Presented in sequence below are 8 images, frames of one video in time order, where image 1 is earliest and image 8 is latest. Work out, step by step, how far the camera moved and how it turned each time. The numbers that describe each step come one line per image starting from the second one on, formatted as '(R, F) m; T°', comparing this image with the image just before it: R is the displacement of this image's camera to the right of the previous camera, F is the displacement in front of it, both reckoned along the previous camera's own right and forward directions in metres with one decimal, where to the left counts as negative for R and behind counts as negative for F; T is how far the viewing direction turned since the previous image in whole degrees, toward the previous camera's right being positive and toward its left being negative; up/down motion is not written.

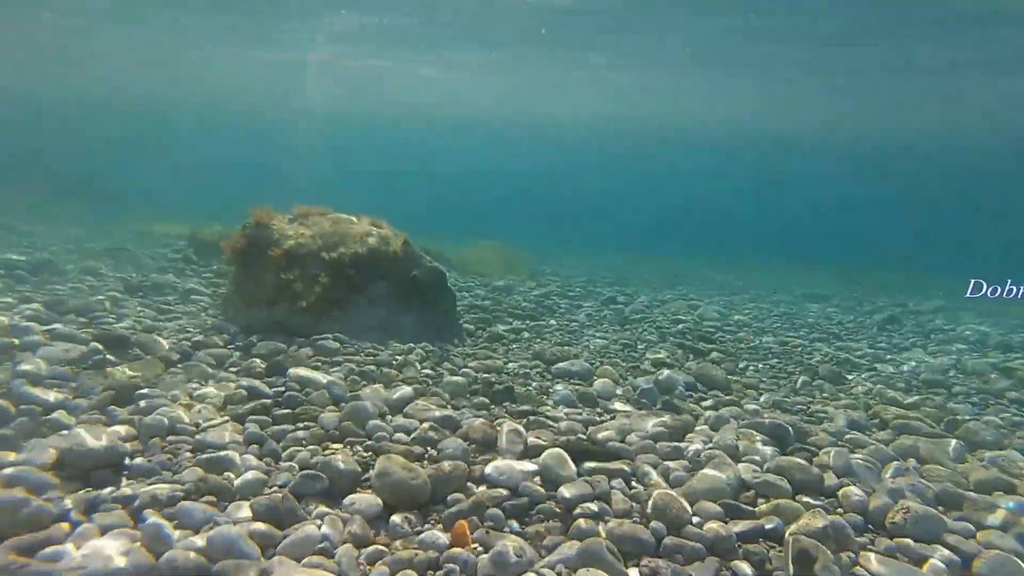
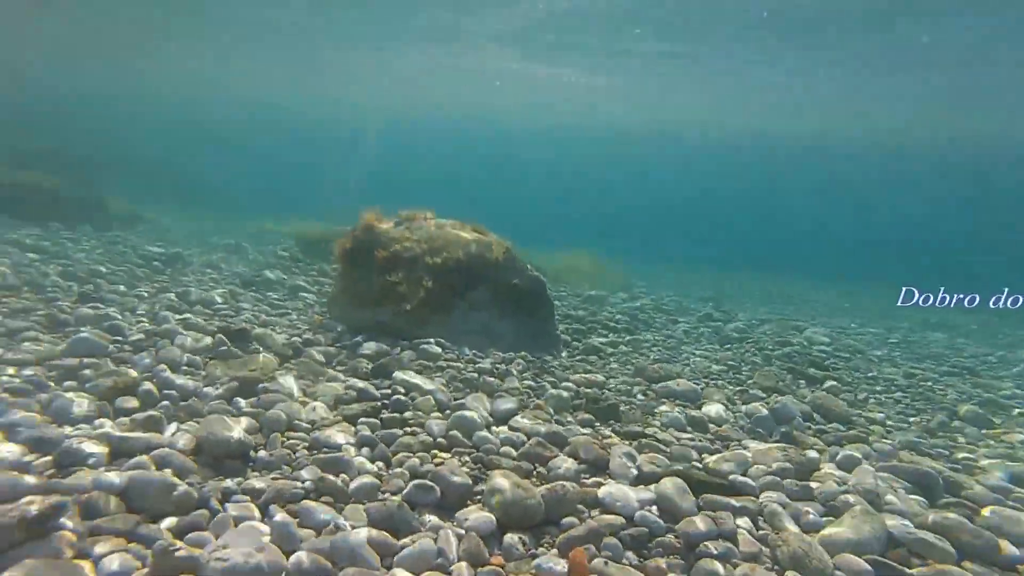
(-0.3, +0.1) m; -7°
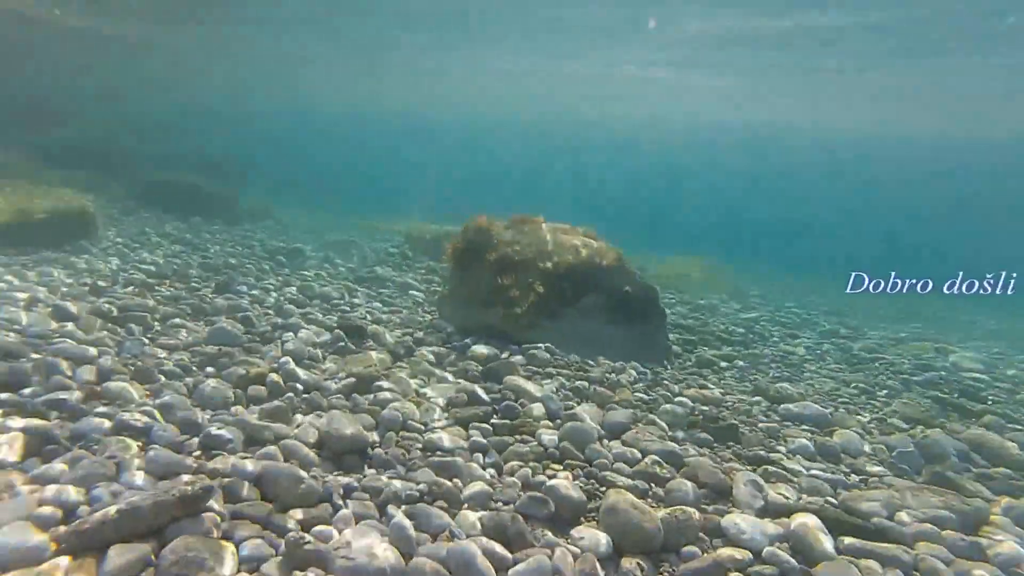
(-0.2, +0.1) m; -9°
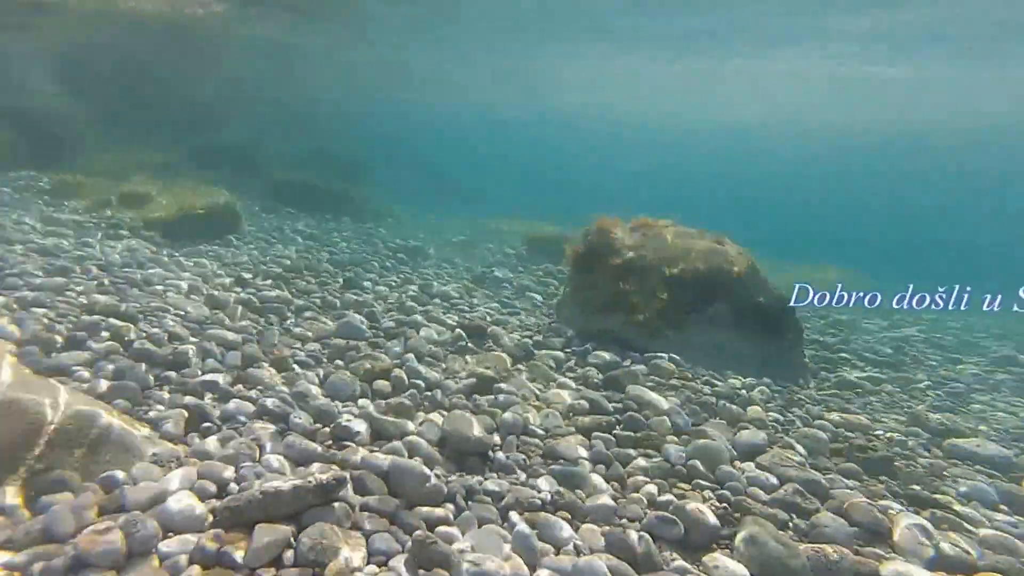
(-0.2, +0.1) m; -10°
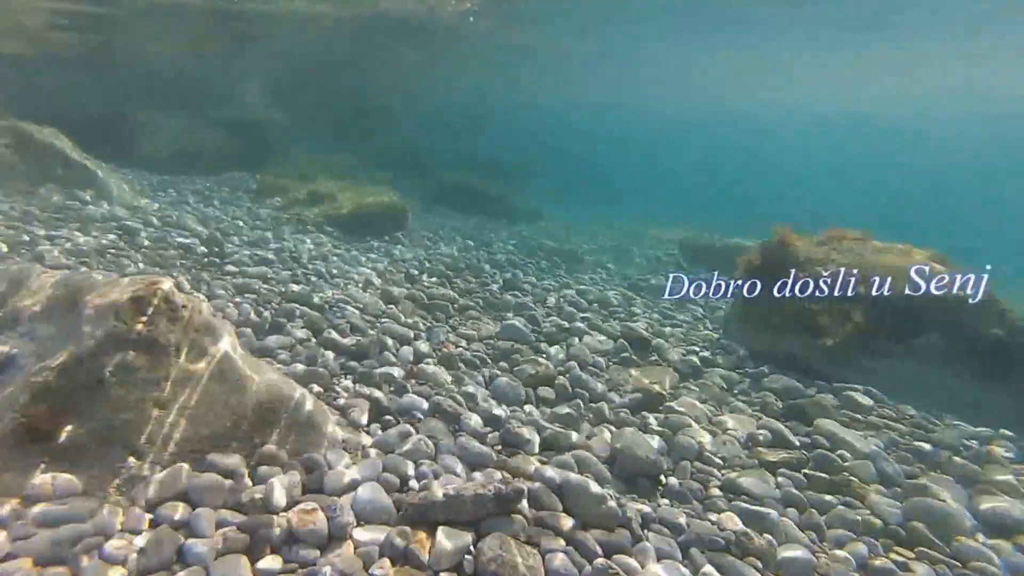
(-0.3, +0.1) m; -13°
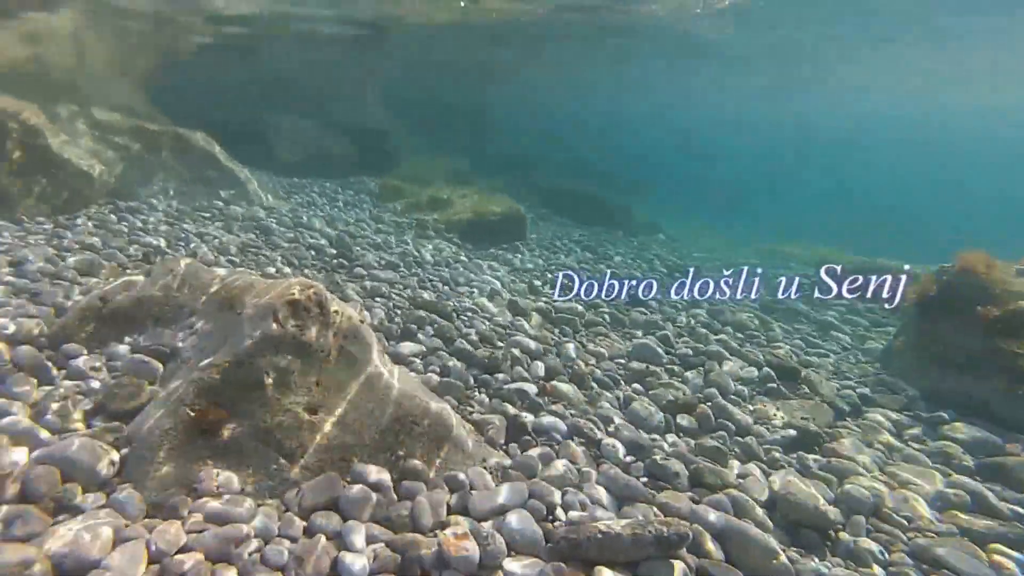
(-0.4, +0.2) m; -9°
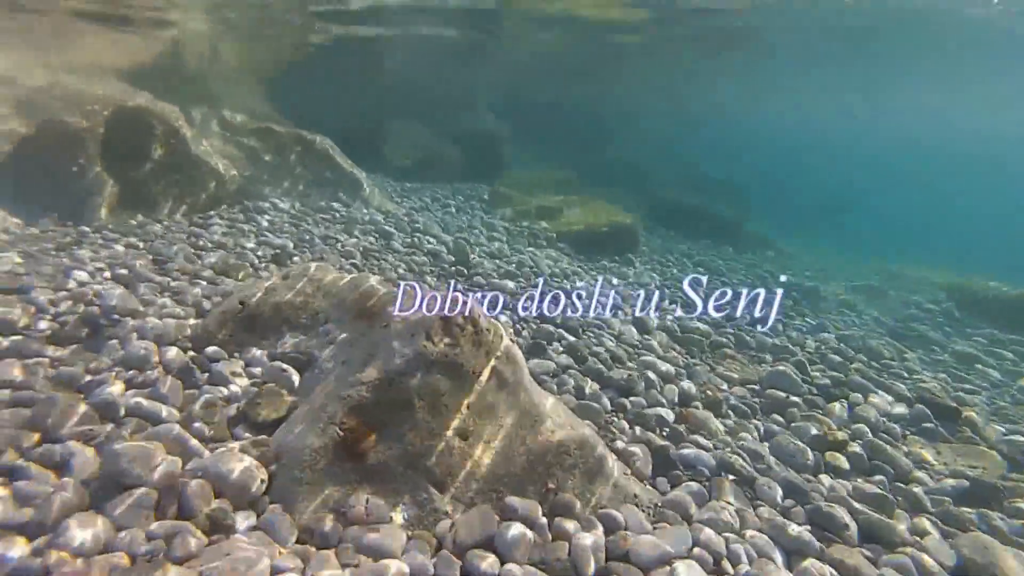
(-0.5, +0.3) m; -8°
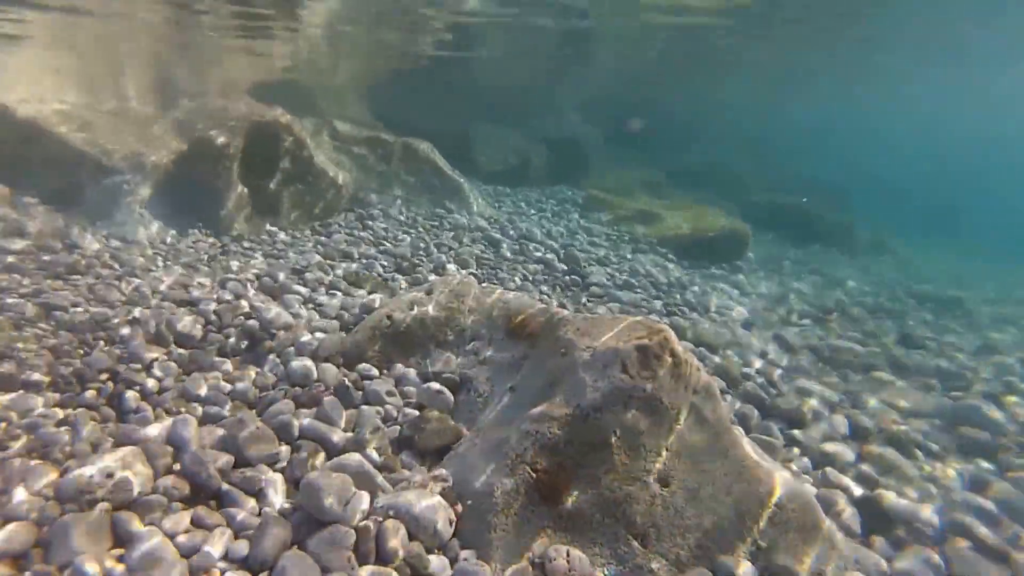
(-0.6, +0.3) m; -7°
